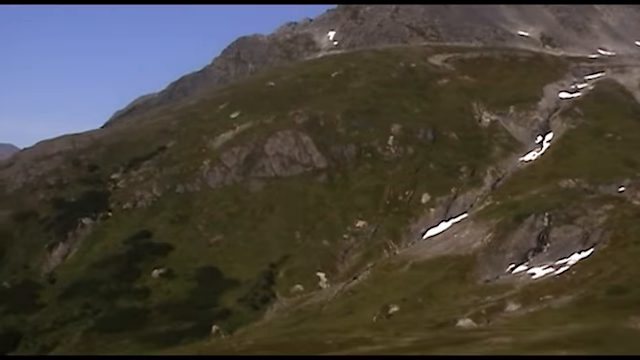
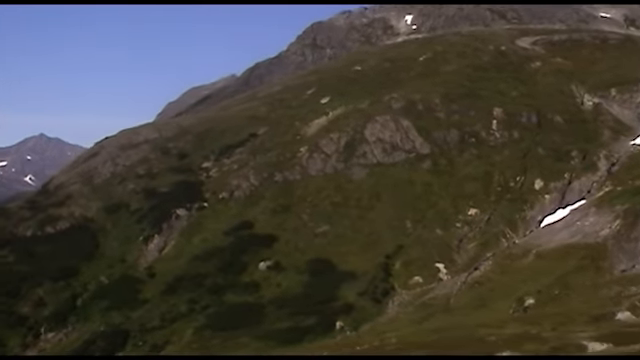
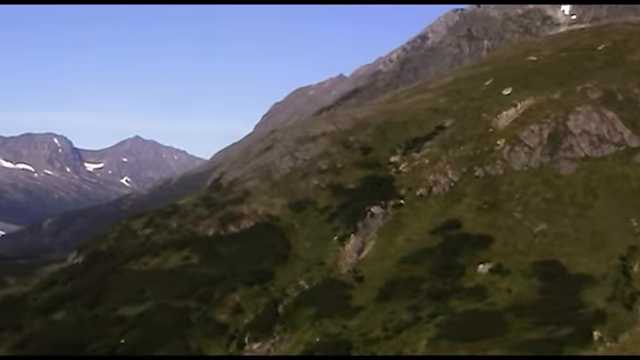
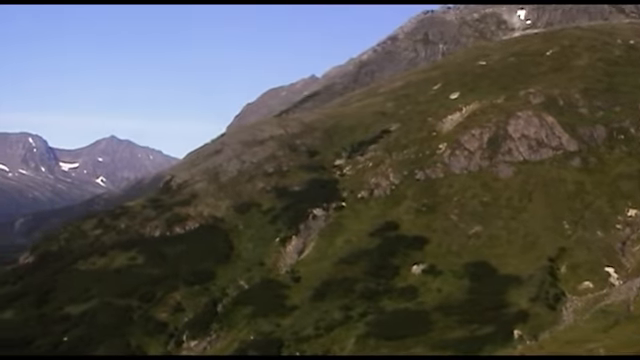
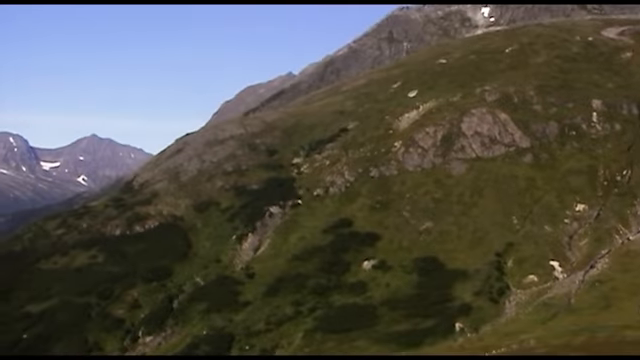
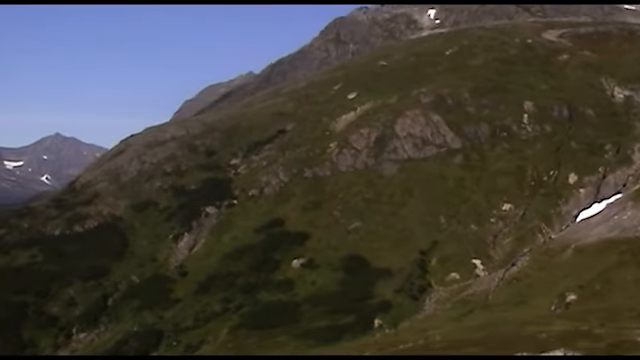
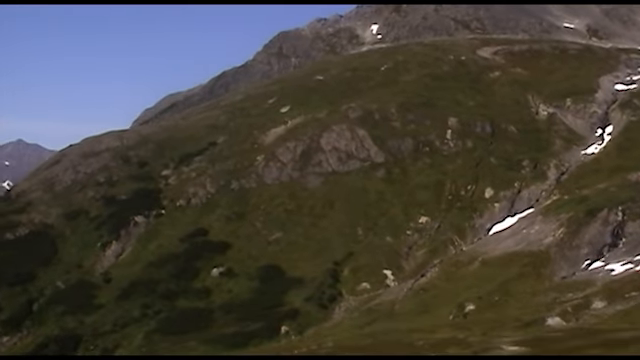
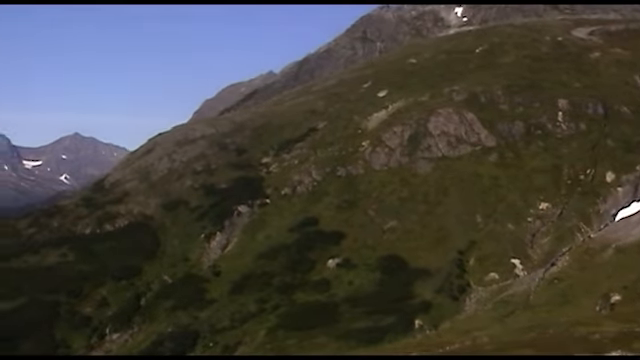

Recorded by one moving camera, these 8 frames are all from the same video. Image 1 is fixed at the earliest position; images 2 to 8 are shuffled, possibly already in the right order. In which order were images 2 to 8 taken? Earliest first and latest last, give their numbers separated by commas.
7, 2, 6, 8, 5, 4, 3
